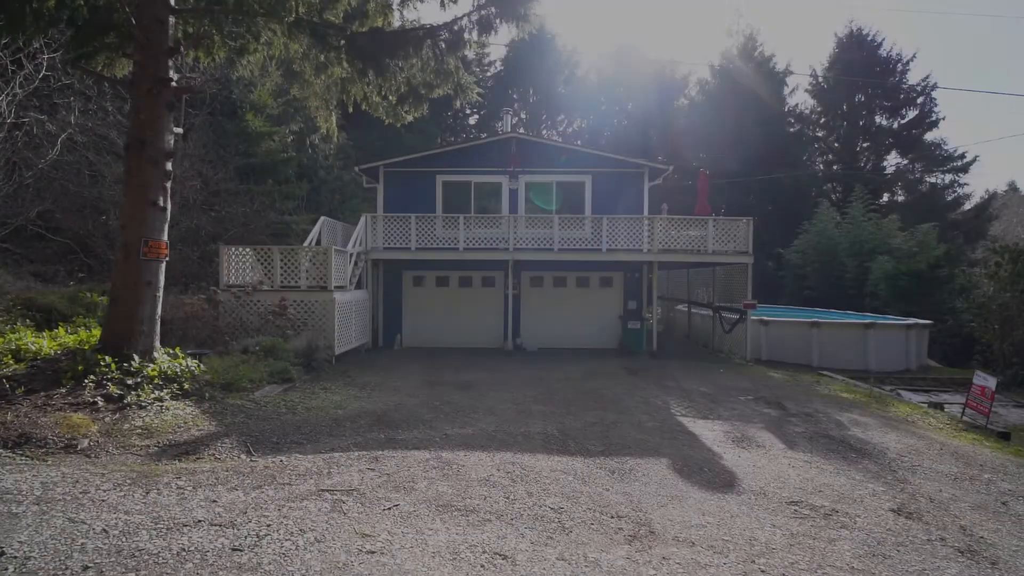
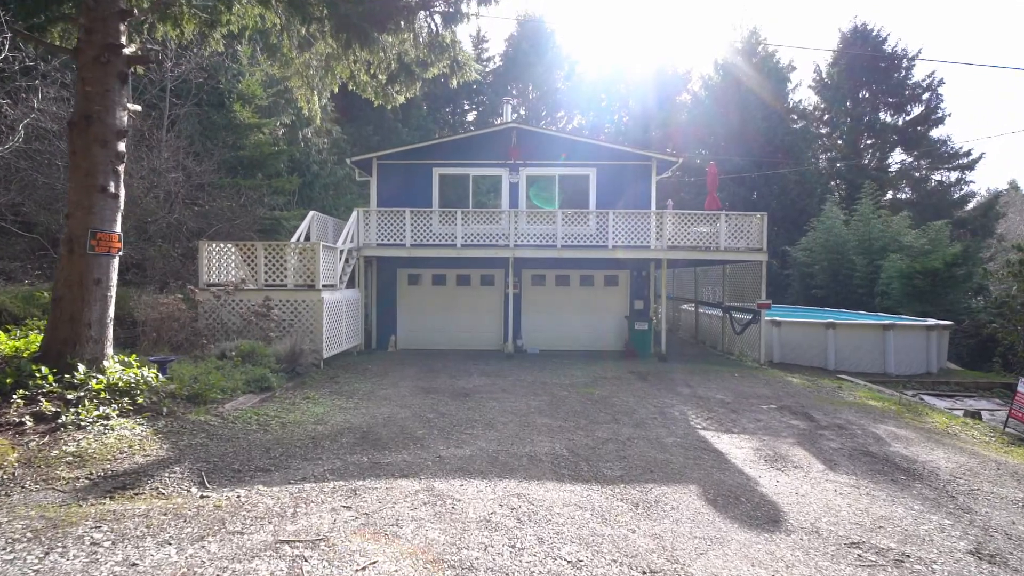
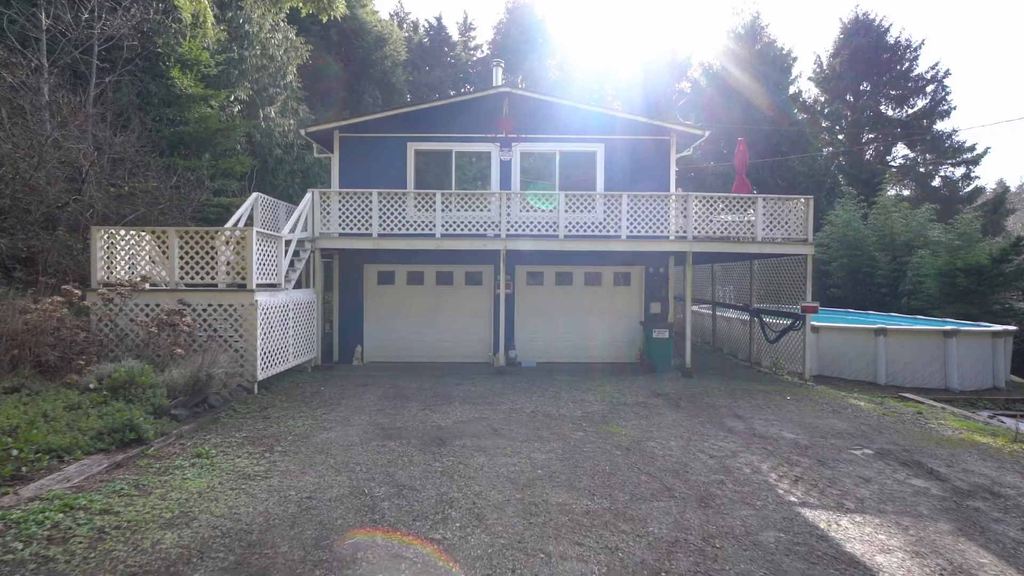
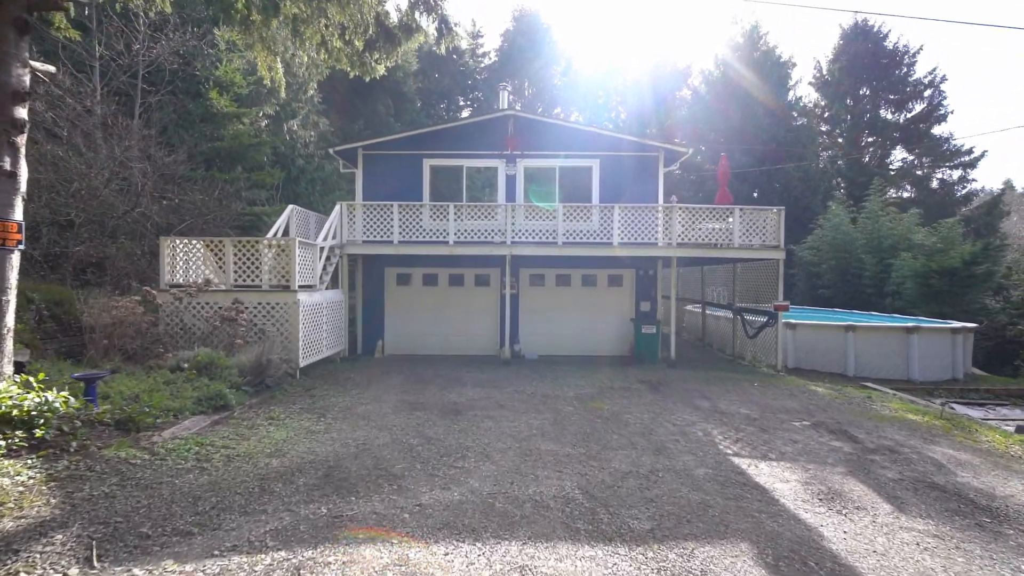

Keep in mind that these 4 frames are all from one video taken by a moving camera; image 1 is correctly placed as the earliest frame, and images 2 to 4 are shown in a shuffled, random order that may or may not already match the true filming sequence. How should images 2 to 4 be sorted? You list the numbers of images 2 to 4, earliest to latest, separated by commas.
2, 4, 3
